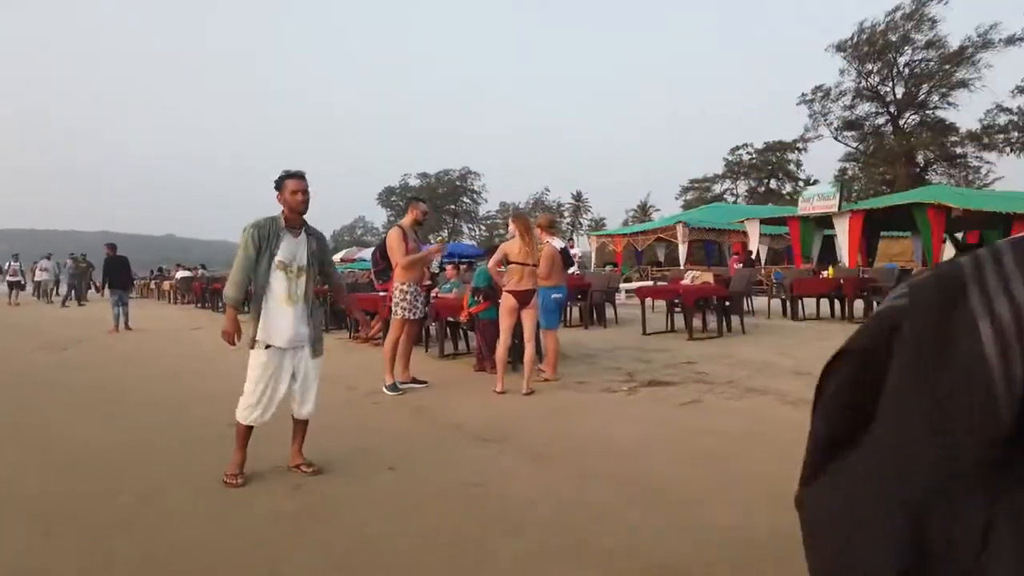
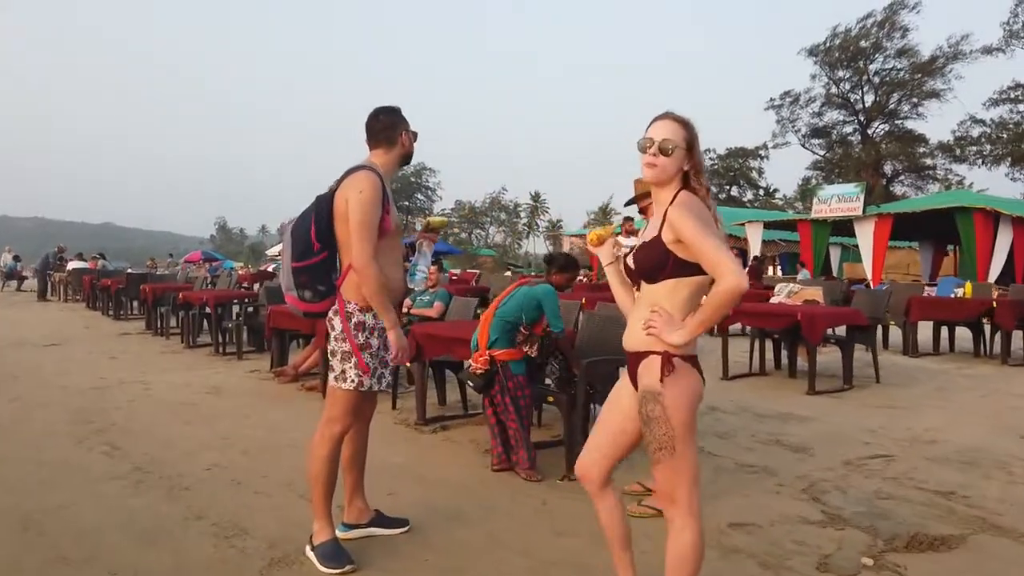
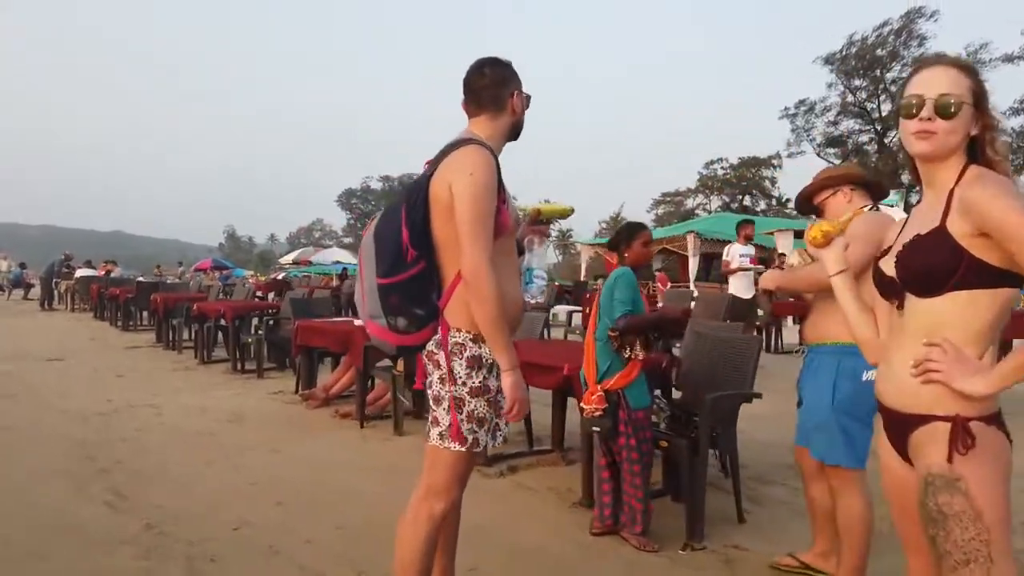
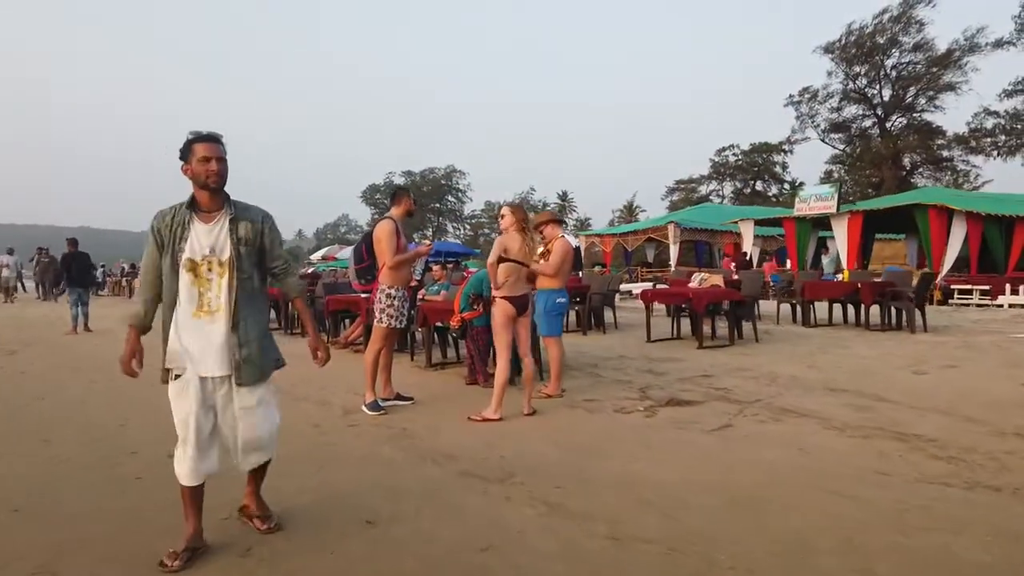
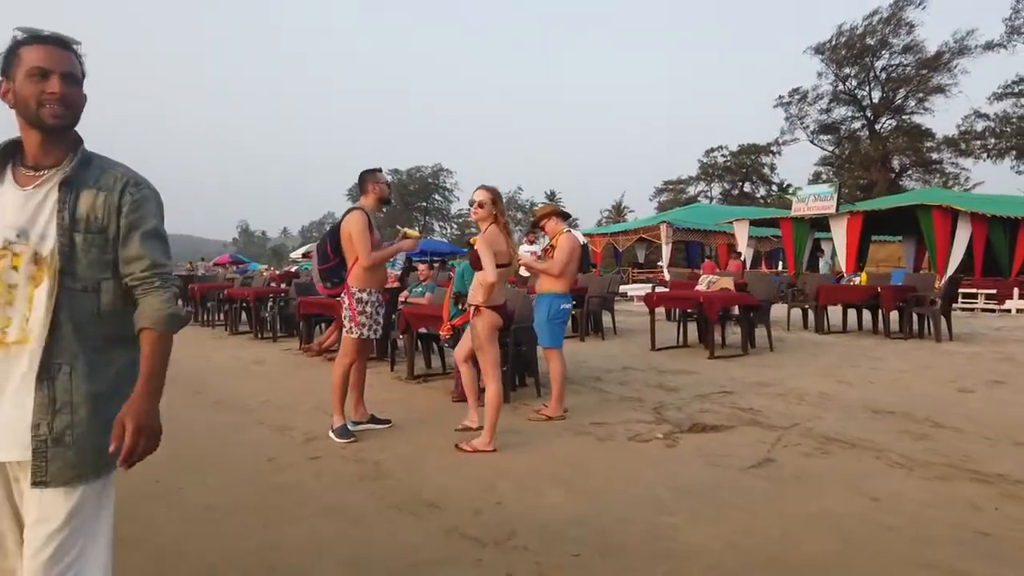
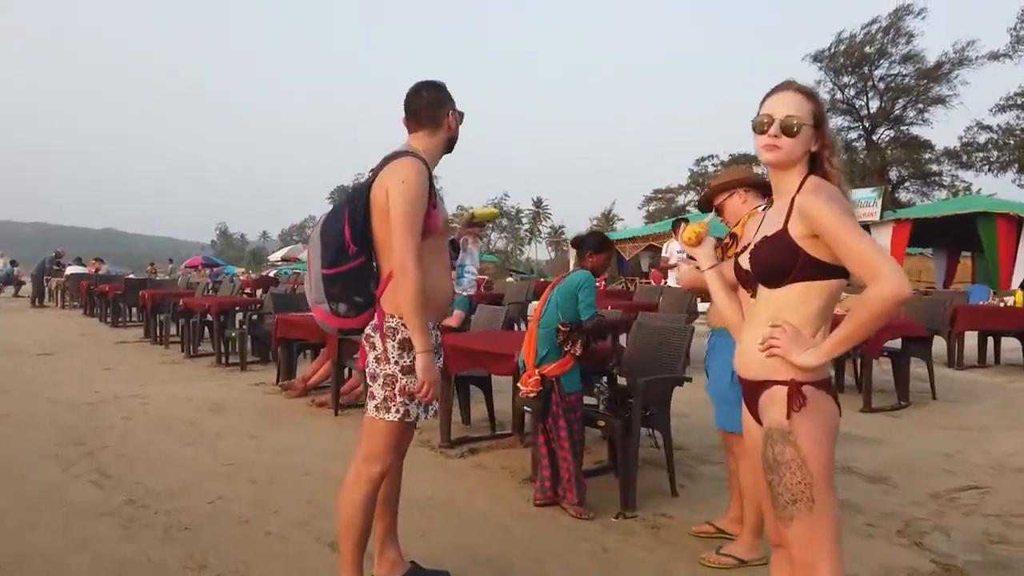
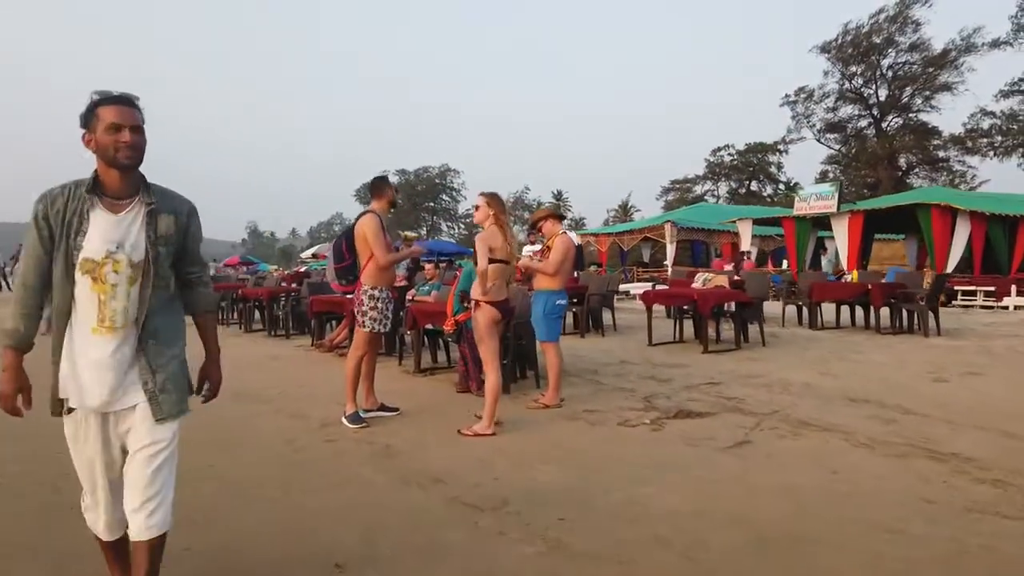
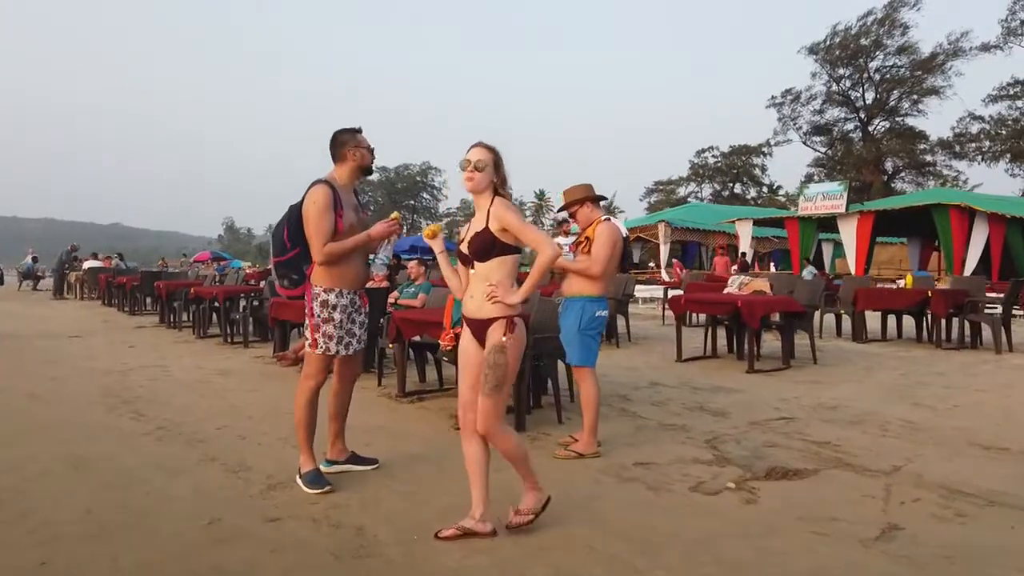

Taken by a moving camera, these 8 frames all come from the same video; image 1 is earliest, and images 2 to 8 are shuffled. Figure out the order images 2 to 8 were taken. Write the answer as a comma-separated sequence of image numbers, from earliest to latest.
4, 7, 5, 8, 2, 6, 3
